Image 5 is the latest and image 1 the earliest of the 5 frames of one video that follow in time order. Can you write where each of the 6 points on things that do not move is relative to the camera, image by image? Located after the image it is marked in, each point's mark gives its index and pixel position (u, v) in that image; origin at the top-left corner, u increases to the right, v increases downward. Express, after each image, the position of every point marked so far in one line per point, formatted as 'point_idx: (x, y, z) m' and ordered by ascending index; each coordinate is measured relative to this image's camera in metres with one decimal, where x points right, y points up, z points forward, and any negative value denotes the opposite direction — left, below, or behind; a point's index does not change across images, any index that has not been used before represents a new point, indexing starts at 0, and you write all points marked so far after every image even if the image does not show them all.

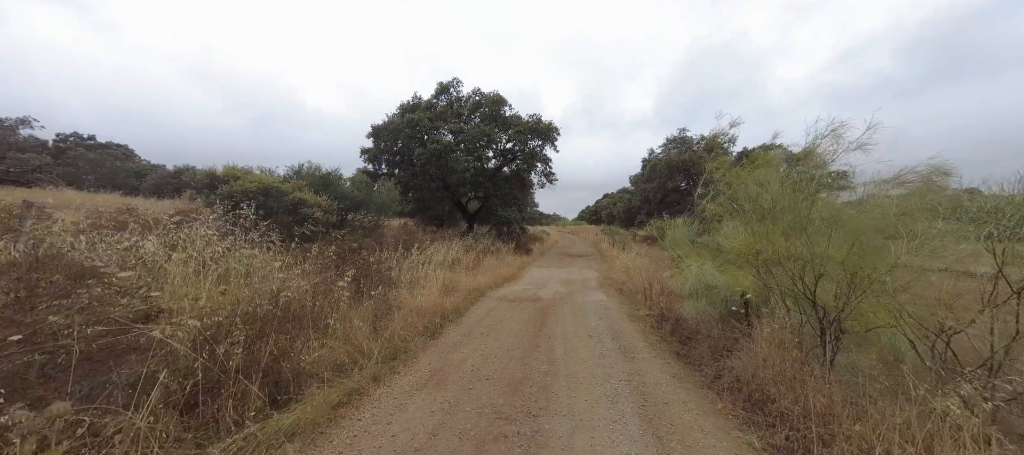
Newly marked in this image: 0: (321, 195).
0: (-6.2, +1.0, +12.5) m
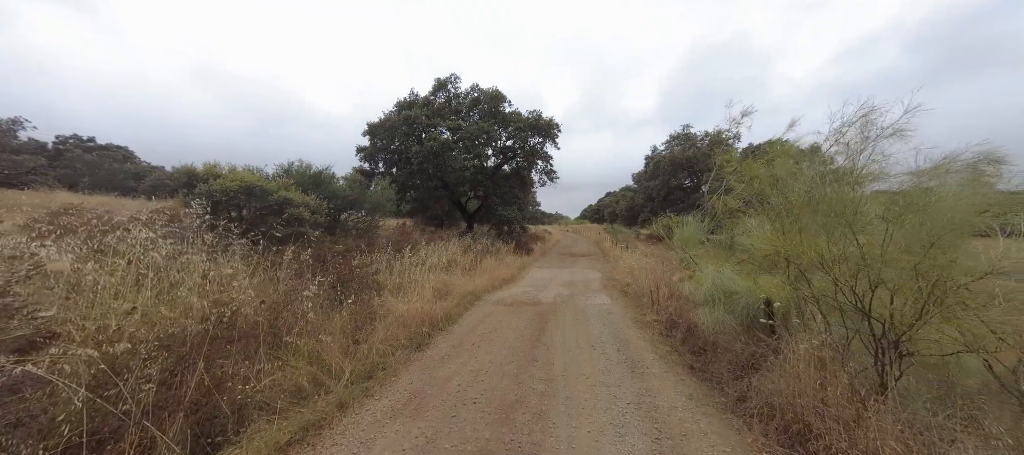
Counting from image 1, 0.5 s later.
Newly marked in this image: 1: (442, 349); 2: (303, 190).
0: (-6.2, +1.0, +11.9) m
1: (-1.0, -1.7, +5.5) m
2: (-7.1, +1.3, +13.1) m
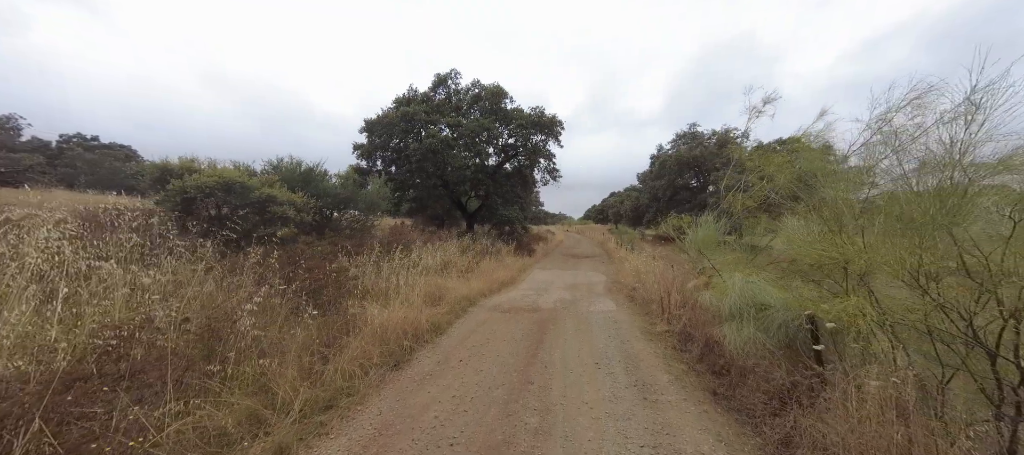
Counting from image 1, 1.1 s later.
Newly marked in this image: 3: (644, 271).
0: (-6.2, +1.0, +11.3) m
1: (-1.1, -1.7, +4.8) m
2: (-7.2, +1.3, +12.5) m
3: (+4.1, -1.4, +12.1) m
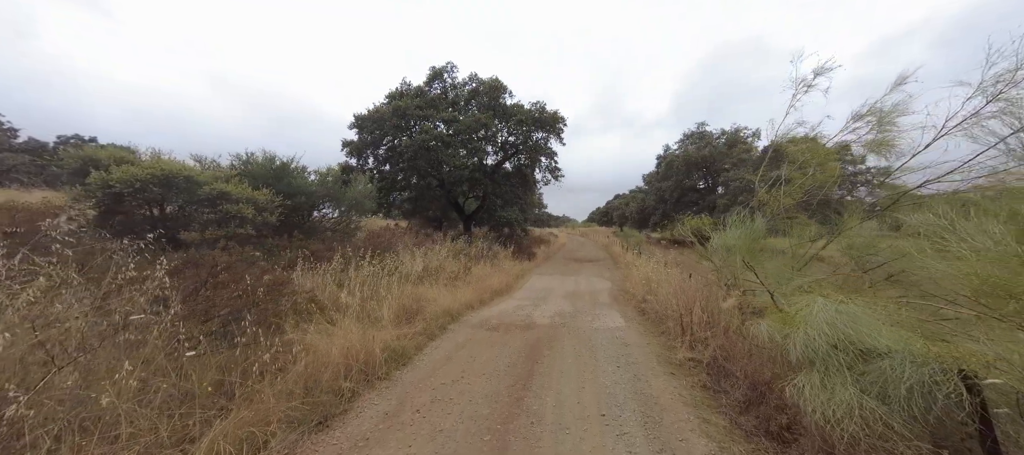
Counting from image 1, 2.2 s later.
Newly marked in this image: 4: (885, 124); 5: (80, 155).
0: (-6.4, +1.0, +10.0) m
1: (-1.3, -1.7, +3.4) m
2: (-7.3, +1.3, +11.2) m
3: (+4.0, -1.4, +10.7) m
4: (+4.8, +1.3, +5.0) m
5: (-7.7, +1.3, +6.9) m
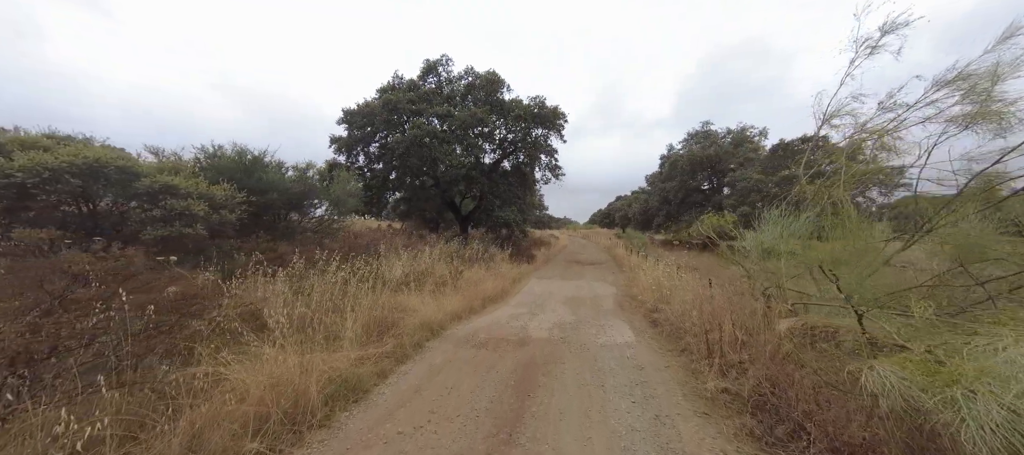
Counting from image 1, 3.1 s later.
0: (-6.6, +1.0, +8.8) m
1: (-1.5, -1.7, +2.2) m
2: (-7.5, +1.3, +10.0) m
3: (+3.8, -1.4, +9.5) m
4: (+4.6, +1.4, +3.8) m
5: (-7.8, +1.3, +5.7) m
